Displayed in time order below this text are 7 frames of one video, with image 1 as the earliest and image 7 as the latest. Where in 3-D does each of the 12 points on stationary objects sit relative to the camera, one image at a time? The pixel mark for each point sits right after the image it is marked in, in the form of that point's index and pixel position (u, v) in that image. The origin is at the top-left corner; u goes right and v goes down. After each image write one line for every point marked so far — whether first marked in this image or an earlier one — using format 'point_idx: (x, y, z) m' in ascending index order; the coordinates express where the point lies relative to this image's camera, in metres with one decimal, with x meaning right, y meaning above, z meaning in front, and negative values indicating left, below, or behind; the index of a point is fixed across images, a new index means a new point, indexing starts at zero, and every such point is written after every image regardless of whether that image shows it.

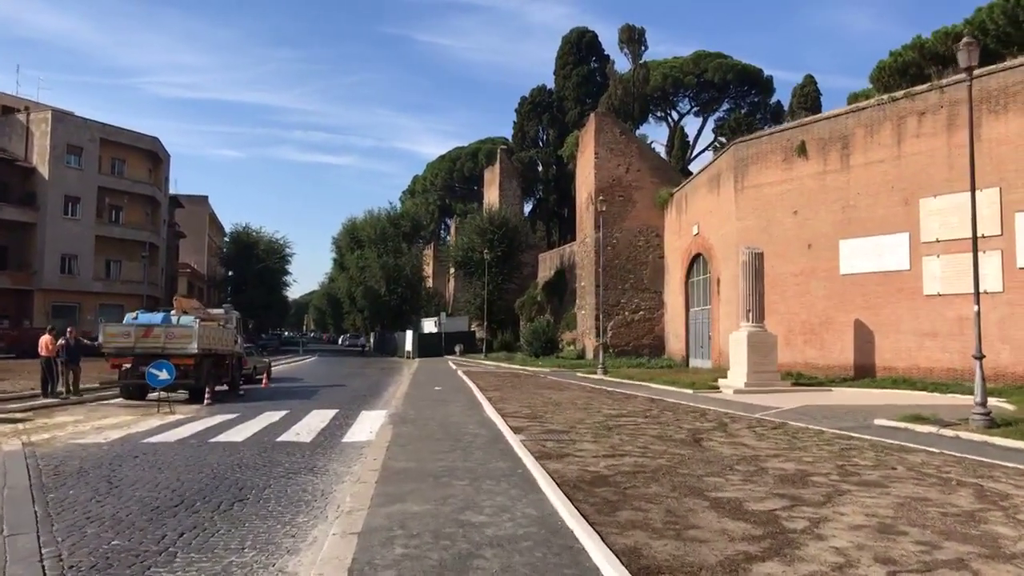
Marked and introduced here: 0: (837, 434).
0: (+5.2, -2.3, +12.9) m
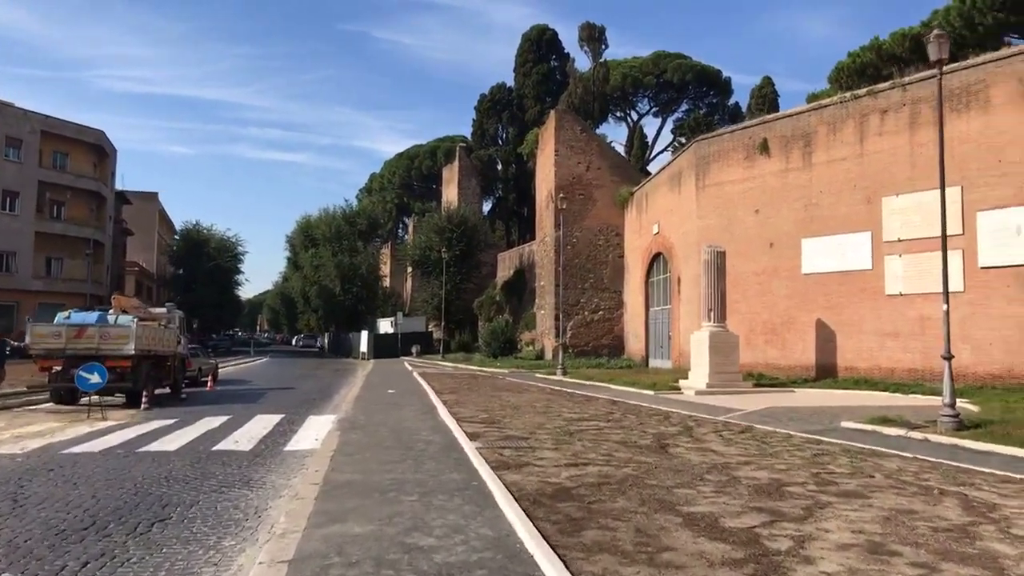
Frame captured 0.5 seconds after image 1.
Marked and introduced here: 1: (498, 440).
0: (+4.6, -2.3, +12.4) m
1: (-0.2, -2.1, +11.1) m
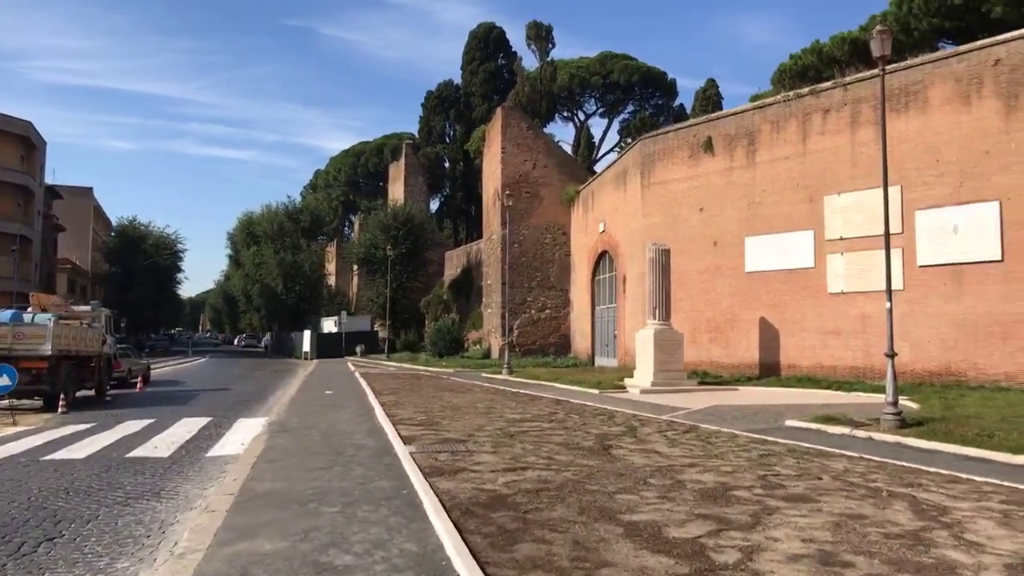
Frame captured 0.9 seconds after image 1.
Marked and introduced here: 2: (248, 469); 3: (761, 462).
0: (+3.6, -2.3, +12.2) m
1: (-1.0, -2.0, +10.5) m
2: (-3.0, -2.1, +9.2) m
3: (+2.9, -2.1, +9.4) m
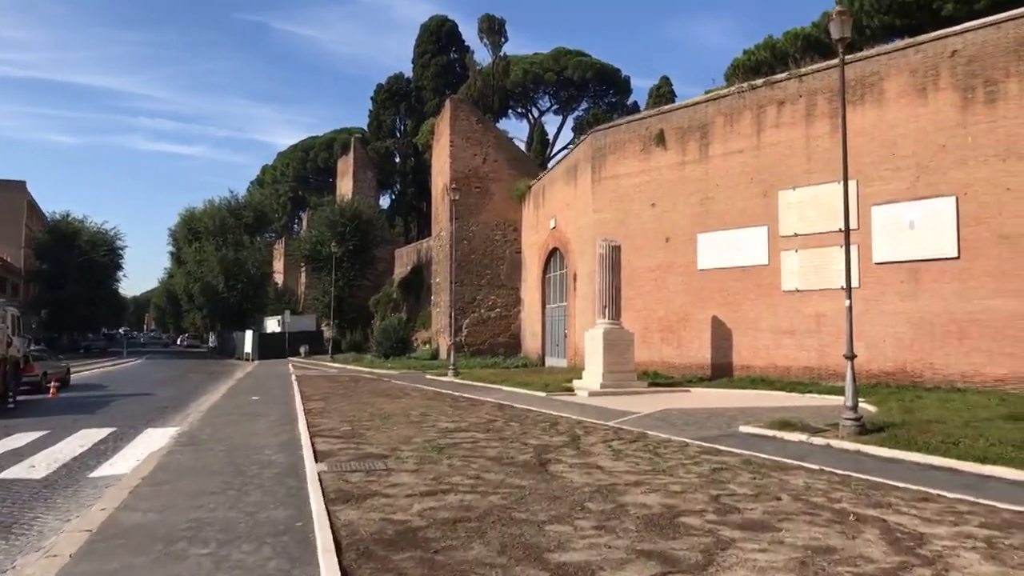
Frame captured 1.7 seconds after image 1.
0: (+2.7, -2.2, +11.2) m
1: (-1.9, -2.0, +9.3) m
2: (-3.8, -2.0, +7.9) m
3: (+2.1, -2.0, +8.5) m
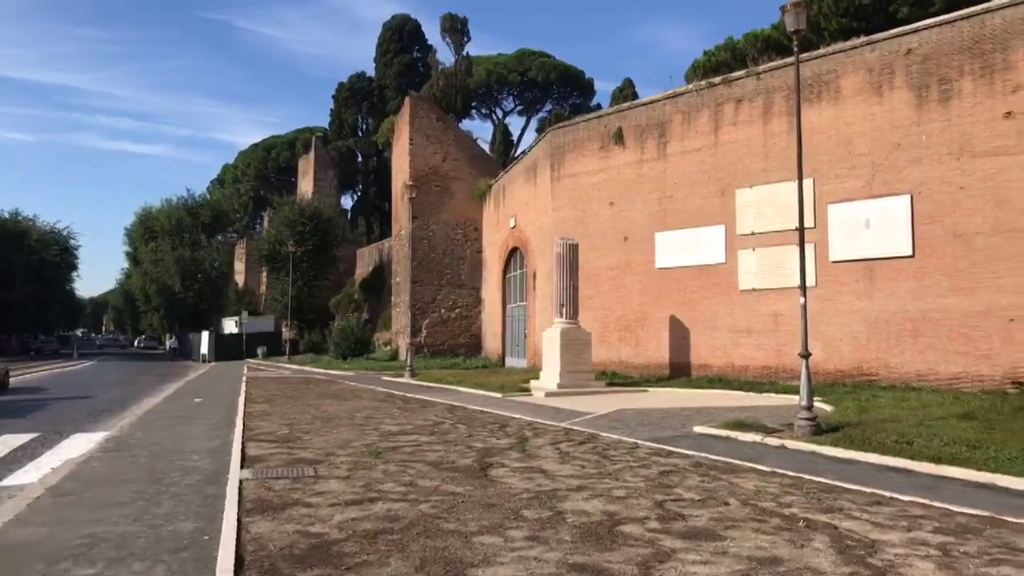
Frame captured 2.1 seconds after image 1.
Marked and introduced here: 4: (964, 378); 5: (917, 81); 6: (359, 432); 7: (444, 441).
0: (+1.9, -2.2, +10.8) m
1: (-2.6, -1.9, +8.8) m
2: (-4.4, -2.0, +7.3) m
3: (+1.5, -2.0, +8.1) m
4: (+9.8, -2.0, +17.3) m
5: (+9.3, +4.7, +18.4) m
6: (-2.2, -2.1, +11.5) m
7: (-0.9, -2.0, +10.7) m
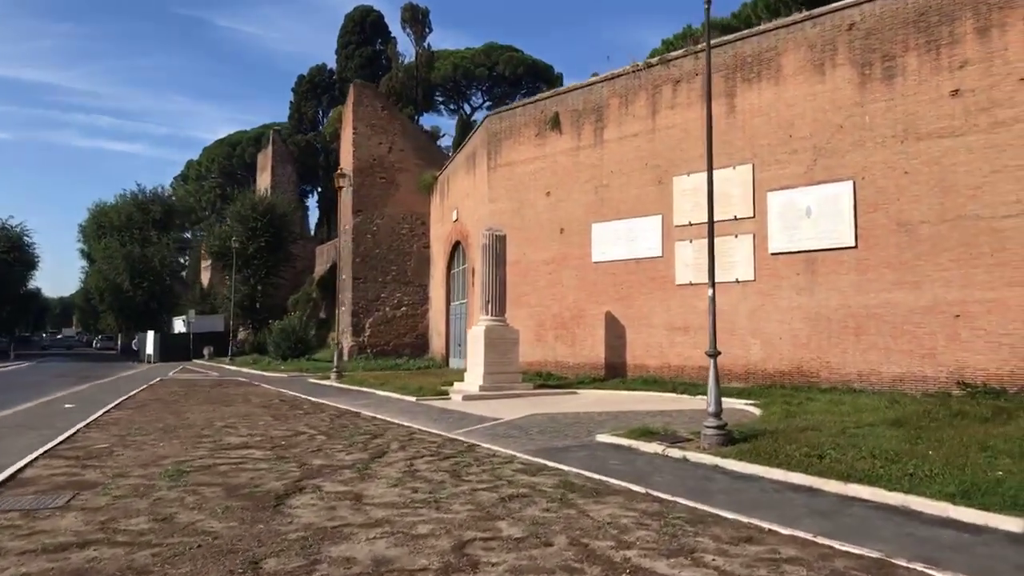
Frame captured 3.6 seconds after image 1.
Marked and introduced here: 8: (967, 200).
0: (+0.2, -2.0, +9.3) m
1: (-4.2, -1.8, +7.1) m
2: (-6.1, -1.8, +5.6) m
3: (-0.2, -1.8, +6.5) m
4: (+7.9, -1.8, +16.0) m
5: (+7.4, +4.9, +17.0) m
6: (-3.9, -1.9, +9.9) m
7: (-2.6, -1.9, +9.1) m
8: (+8.7, +1.7, +15.4) m
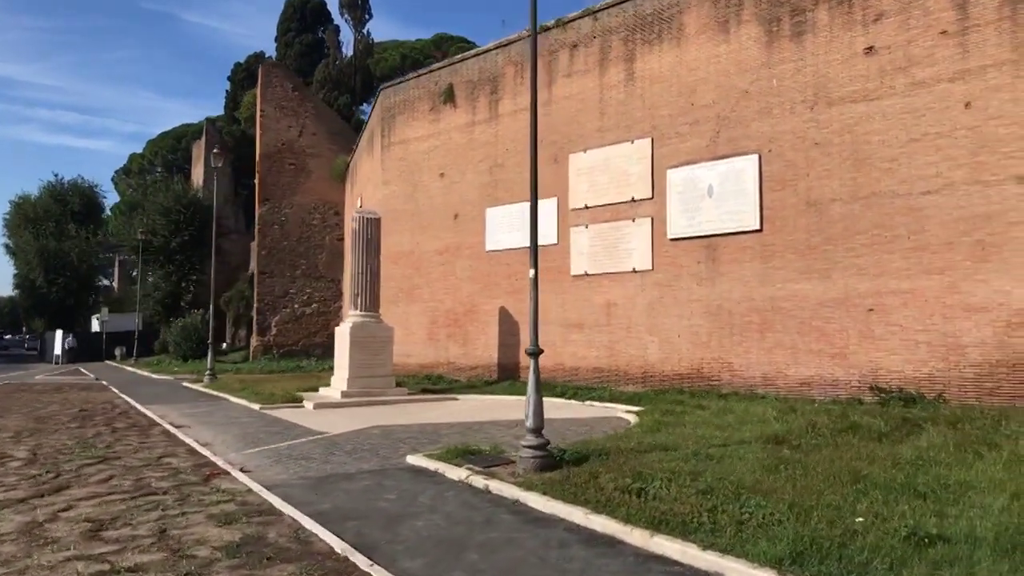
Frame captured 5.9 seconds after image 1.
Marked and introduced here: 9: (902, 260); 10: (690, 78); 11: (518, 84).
0: (-2.2, -1.8, +6.9) m
1: (-6.6, -1.6, +4.5) m
2: (-8.3, -1.6, +2.9) m
3: (-2.5, -1.6, +4.1) m
4: (+5.2, -1.6, +13.8) m
5: (+4.7, +5.1, +14.8) m
6: (-6.4, -1.7, +7.3) m
7: (-5.0, -1.7, +6.5) m
8: (+6.1, +1.9, +13.2) m
9: (+6.3, +0.5, +12.9) m
10: (+3.5, +4.2, +15.9) m
11: (+0.1, +4.8, +19.2) m
